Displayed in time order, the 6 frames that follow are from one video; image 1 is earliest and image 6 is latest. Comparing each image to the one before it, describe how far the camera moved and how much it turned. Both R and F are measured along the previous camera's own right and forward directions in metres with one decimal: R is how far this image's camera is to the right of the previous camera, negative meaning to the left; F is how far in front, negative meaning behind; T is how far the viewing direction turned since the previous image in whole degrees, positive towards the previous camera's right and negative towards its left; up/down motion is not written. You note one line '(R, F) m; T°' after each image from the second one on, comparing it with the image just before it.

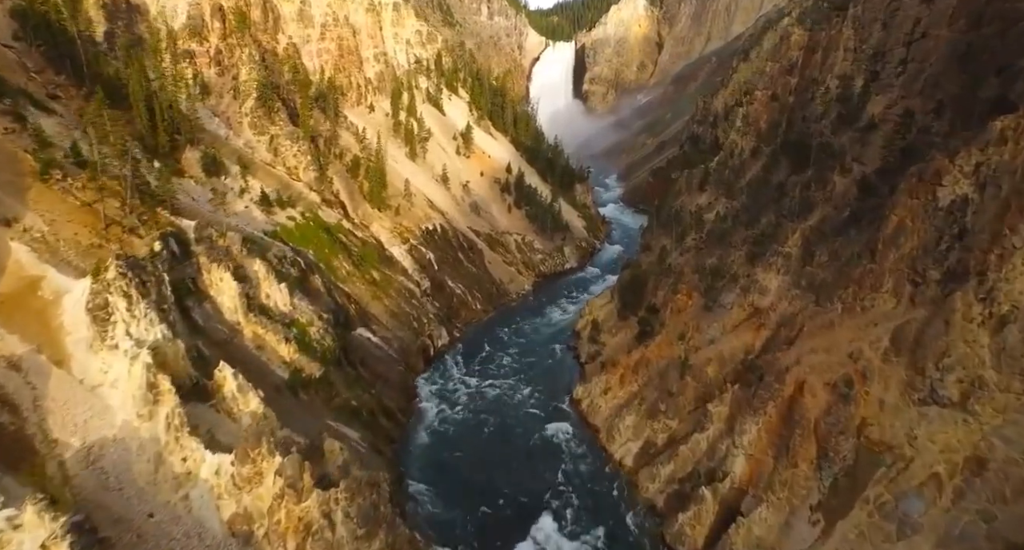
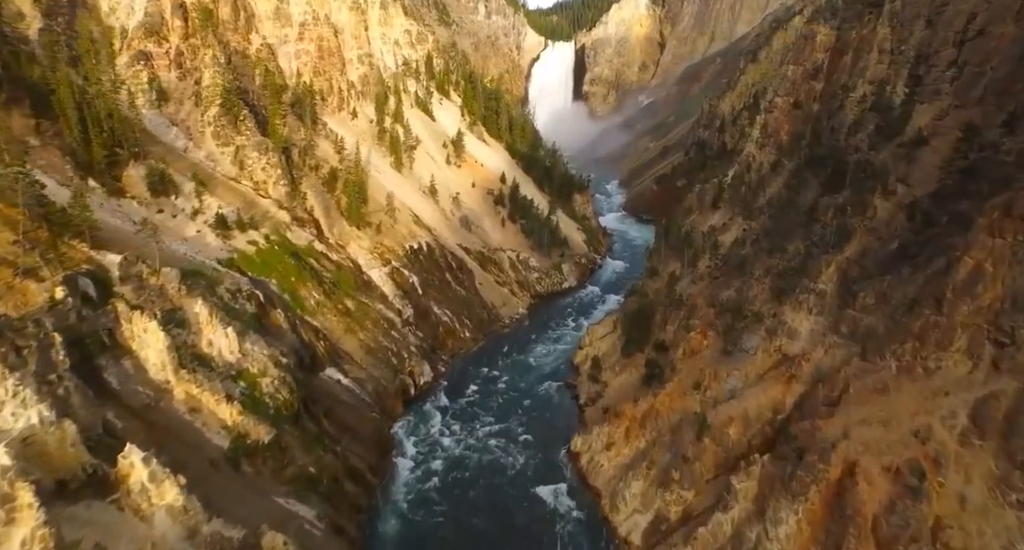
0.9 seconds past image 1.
(+0.5, +4.1) m; 0°
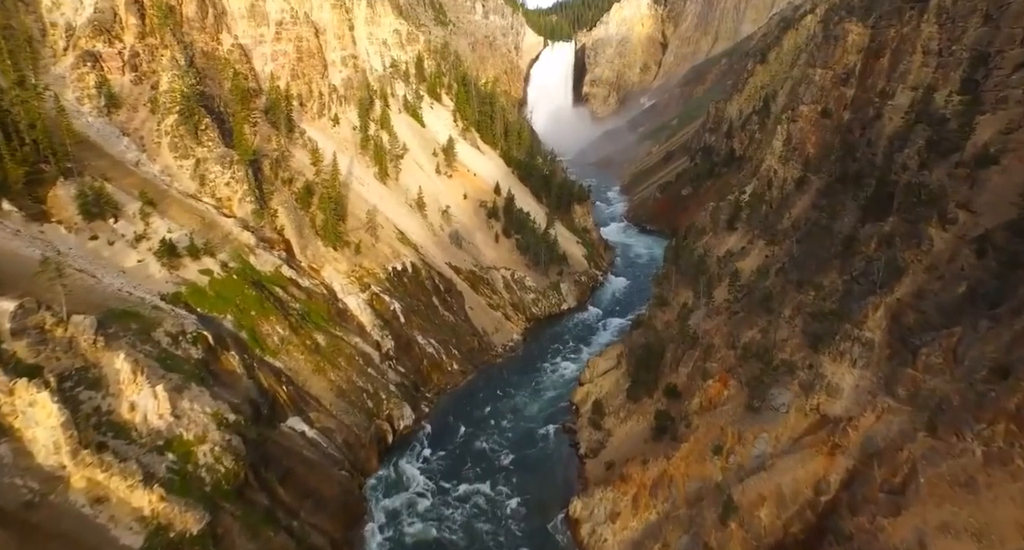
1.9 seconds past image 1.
(+0.4, +3.9) m; 0°
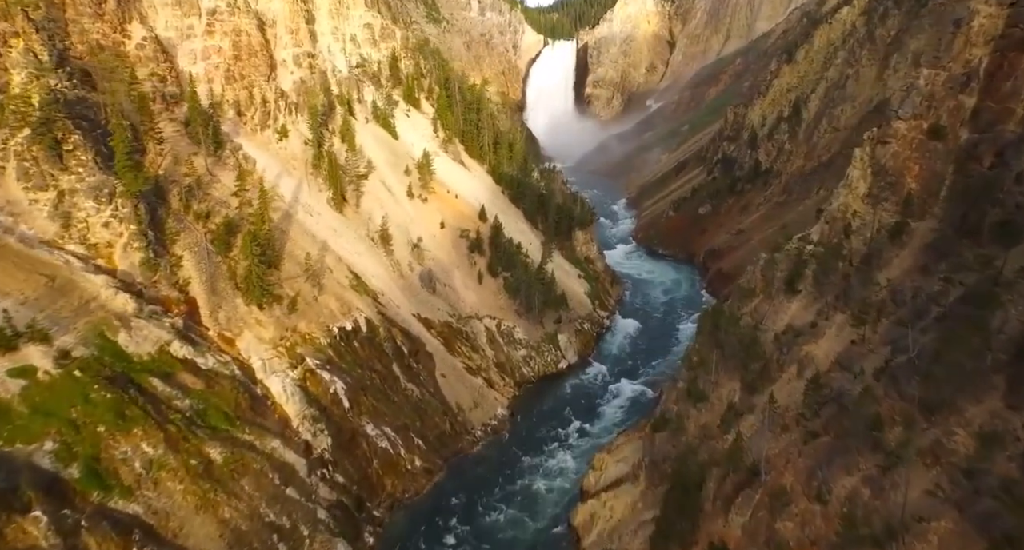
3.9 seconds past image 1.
(+0.9, +9.0) m; 0°
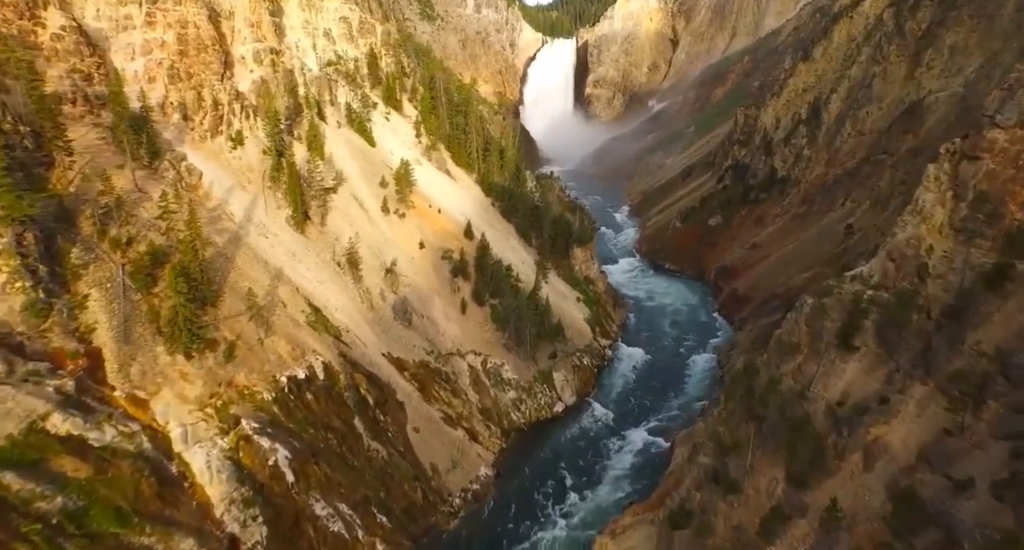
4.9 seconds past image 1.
(+0.6, +5.1) m; 0°
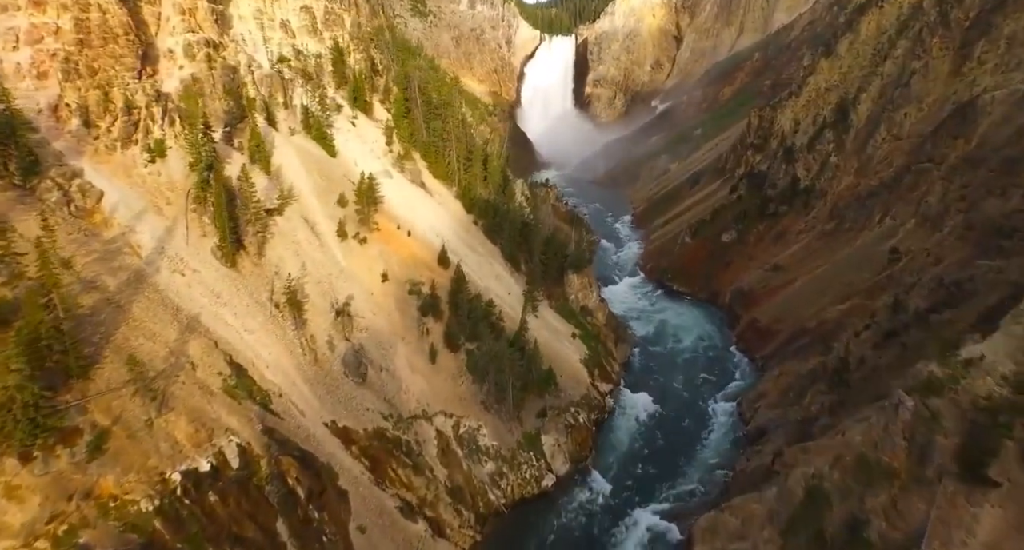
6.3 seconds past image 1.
(+0.9, +6.3) m; 0°
